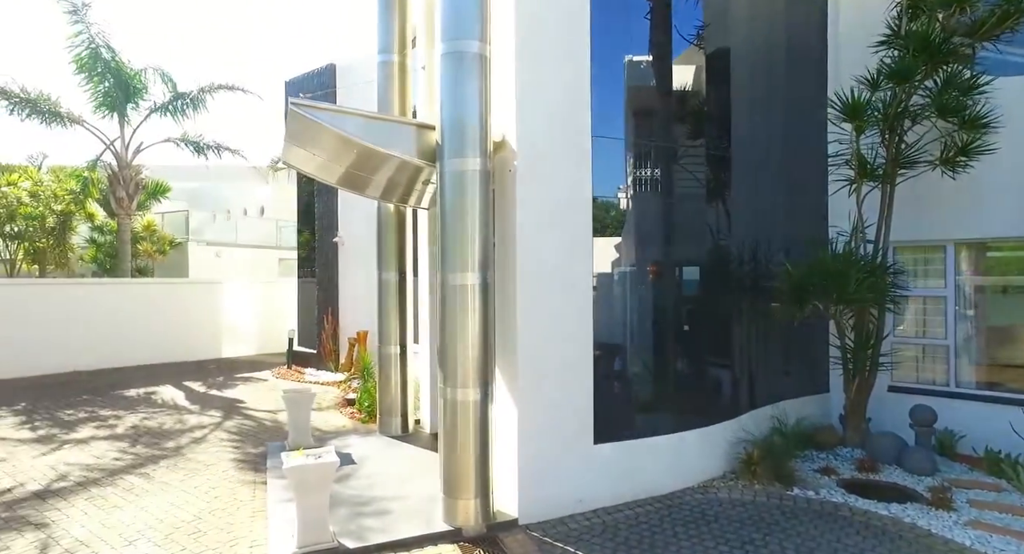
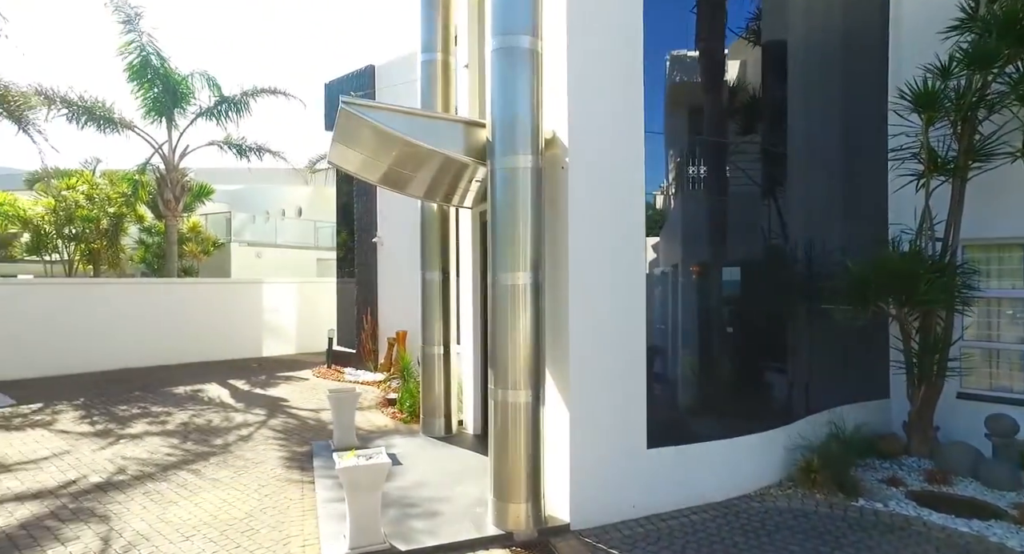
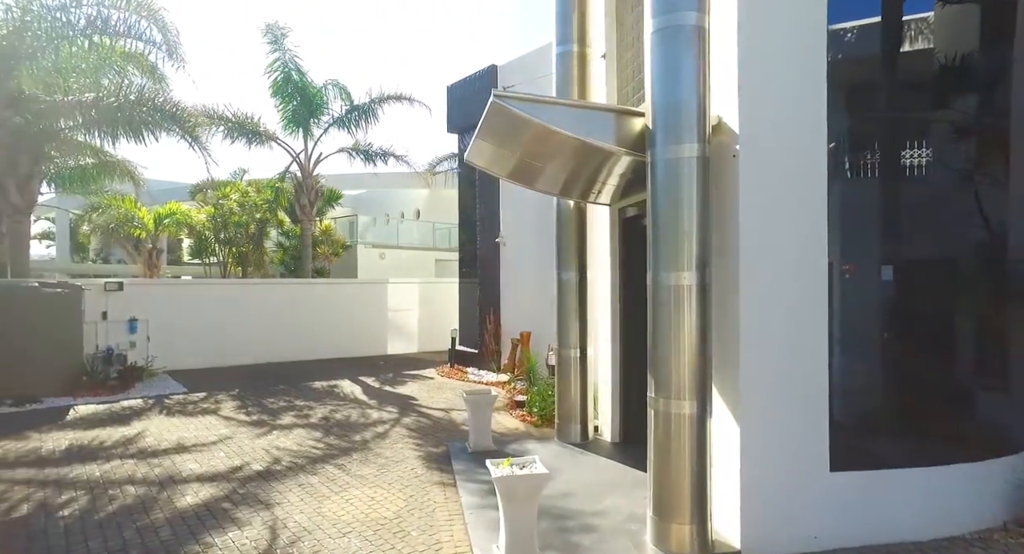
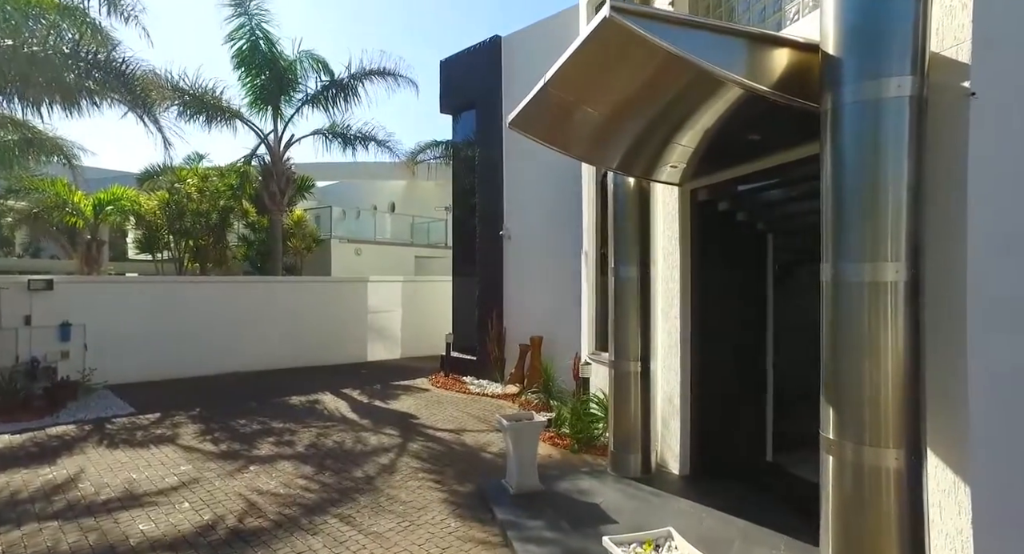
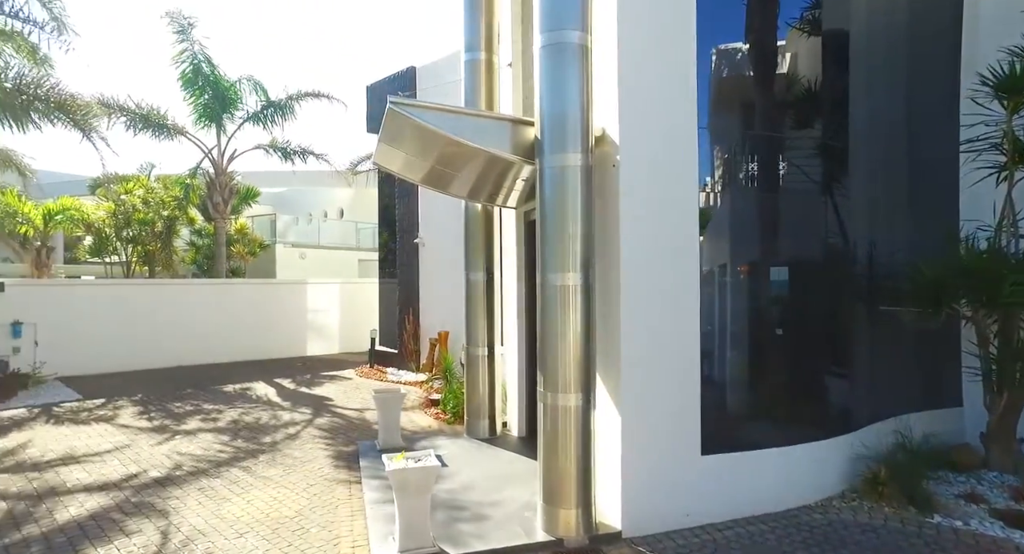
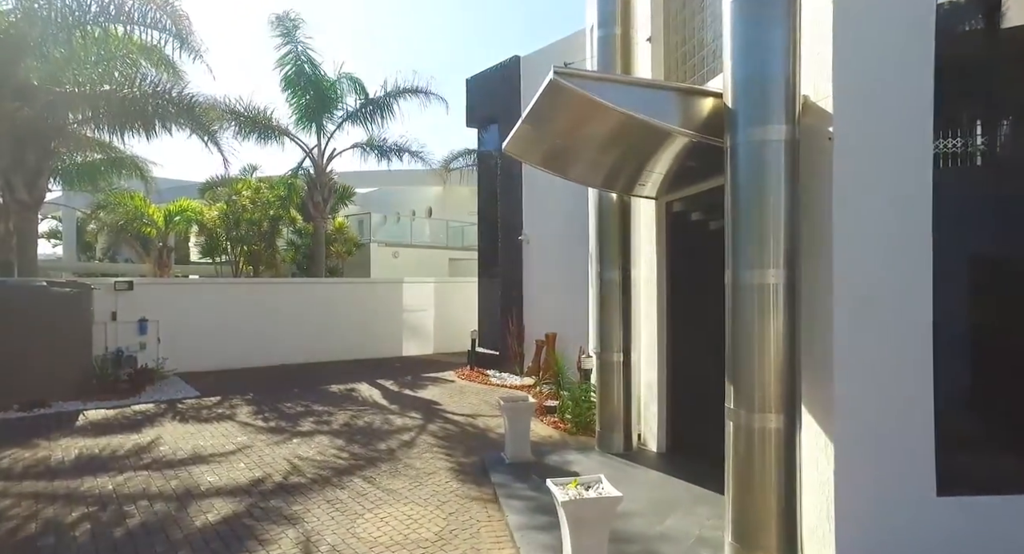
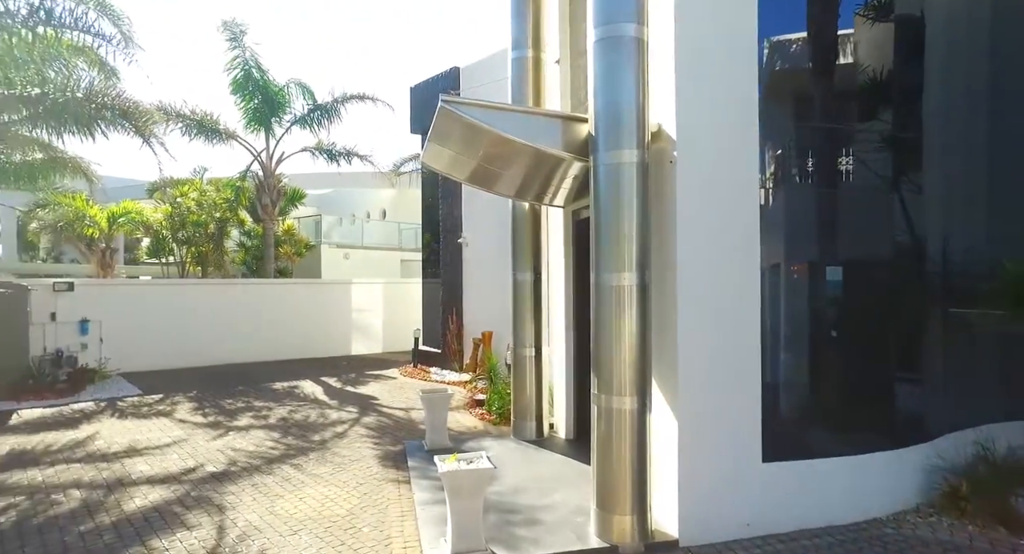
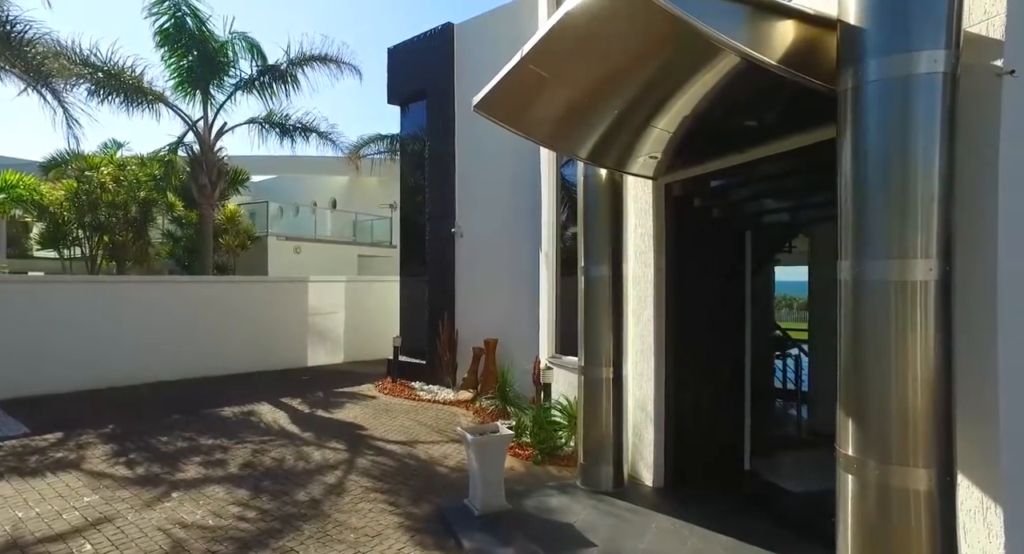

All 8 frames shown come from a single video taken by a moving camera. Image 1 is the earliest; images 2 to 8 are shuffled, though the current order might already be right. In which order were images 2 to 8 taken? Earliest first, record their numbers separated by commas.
2, 5, 7, 3, 6, 4, 8
